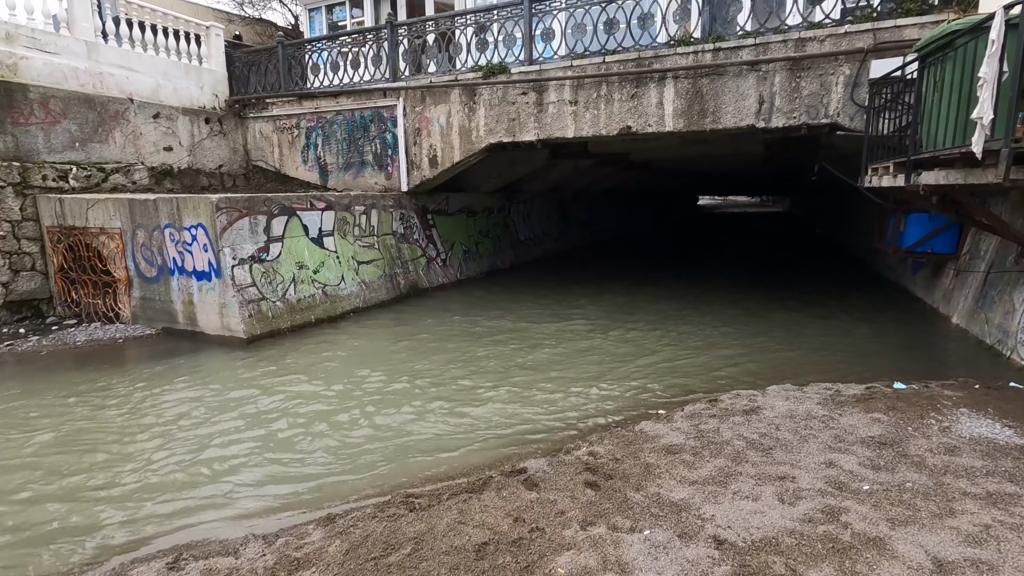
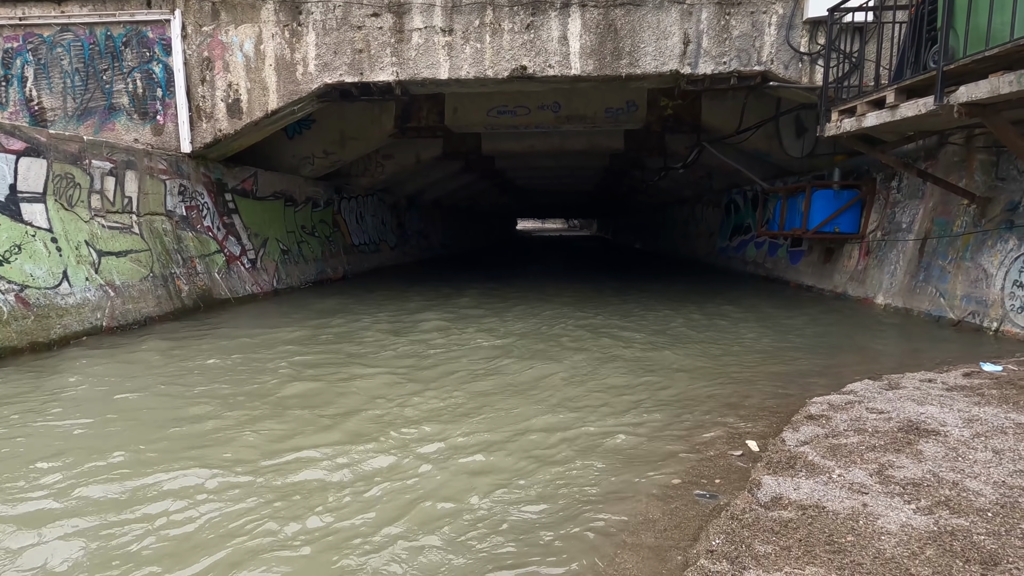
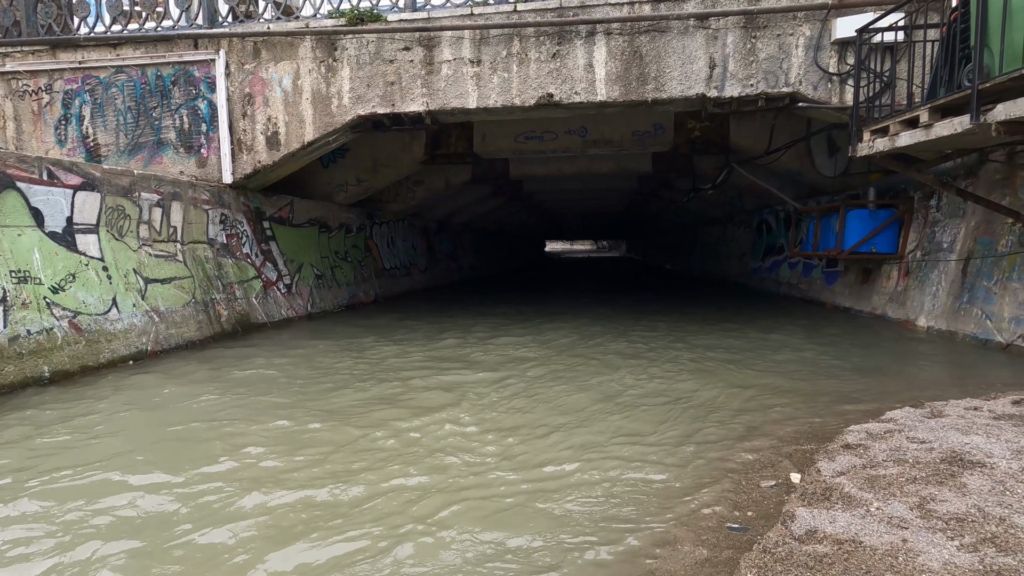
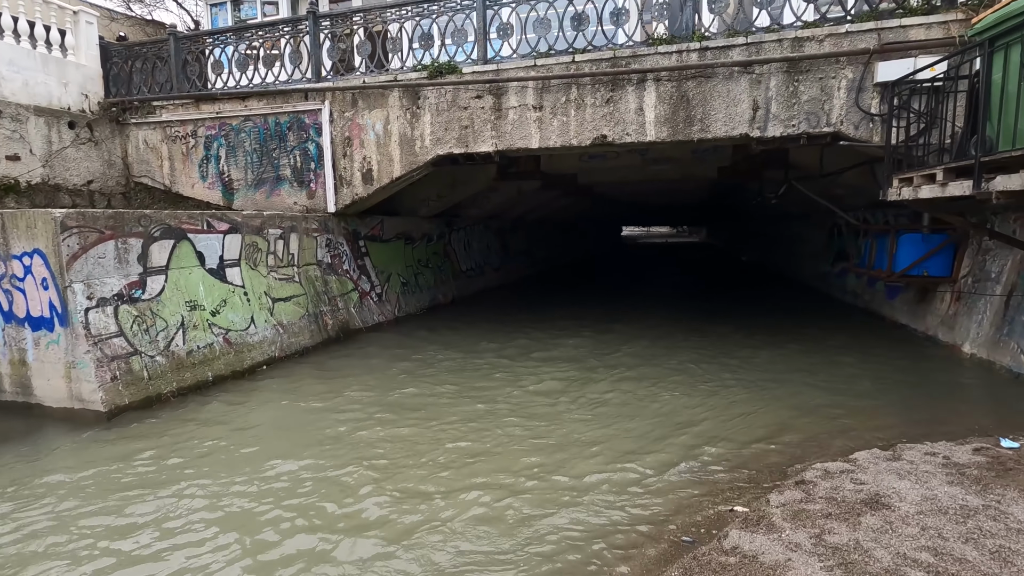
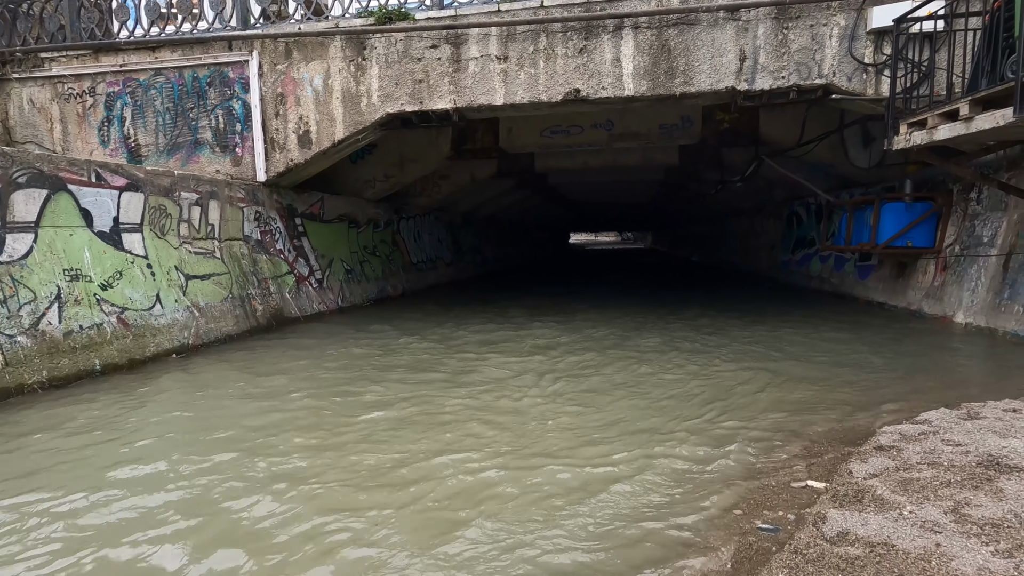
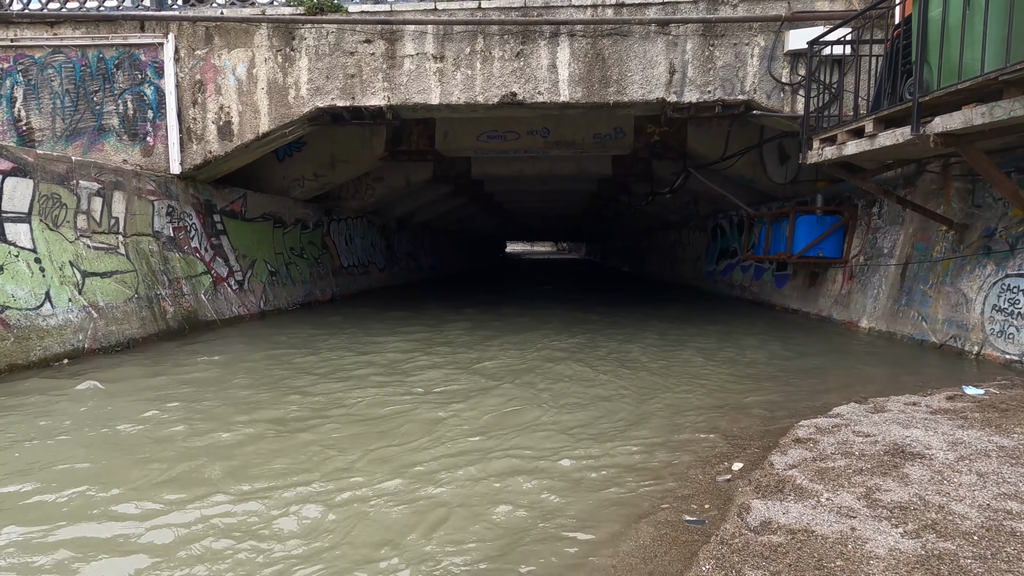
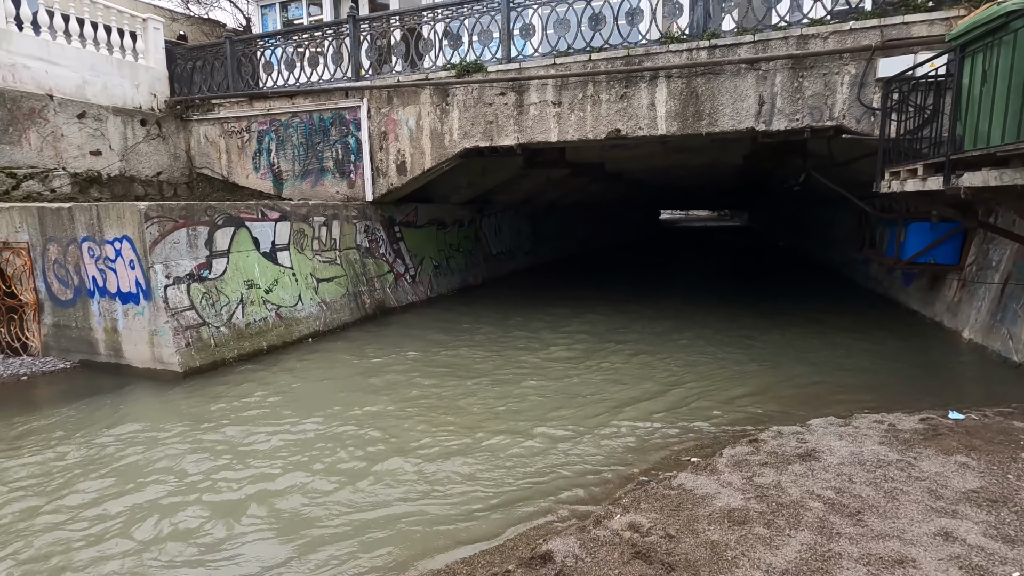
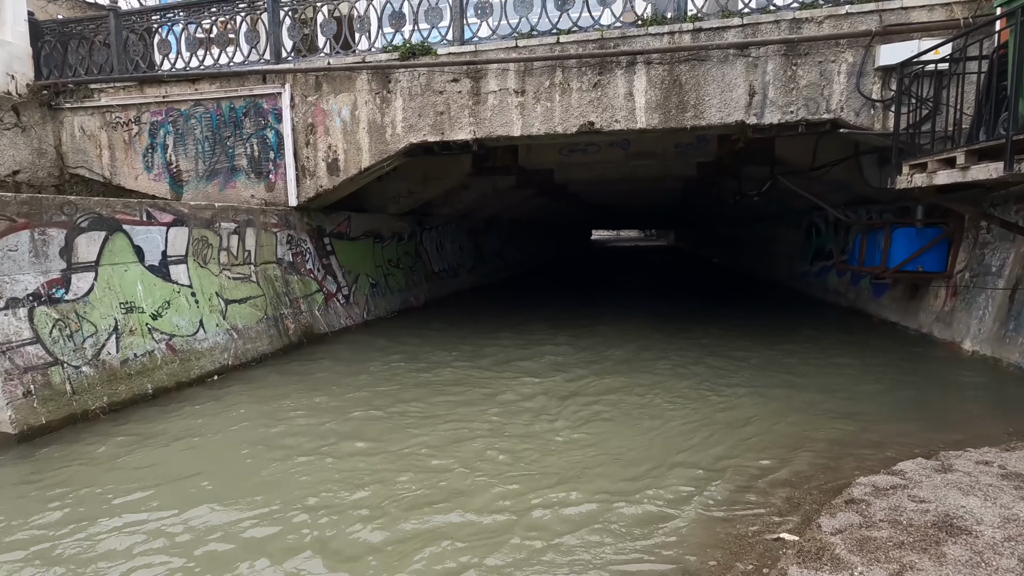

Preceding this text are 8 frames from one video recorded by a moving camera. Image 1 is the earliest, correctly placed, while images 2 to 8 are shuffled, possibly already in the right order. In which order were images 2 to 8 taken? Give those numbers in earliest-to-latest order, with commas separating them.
7, 4, 8, 5, 3, 2, 6
